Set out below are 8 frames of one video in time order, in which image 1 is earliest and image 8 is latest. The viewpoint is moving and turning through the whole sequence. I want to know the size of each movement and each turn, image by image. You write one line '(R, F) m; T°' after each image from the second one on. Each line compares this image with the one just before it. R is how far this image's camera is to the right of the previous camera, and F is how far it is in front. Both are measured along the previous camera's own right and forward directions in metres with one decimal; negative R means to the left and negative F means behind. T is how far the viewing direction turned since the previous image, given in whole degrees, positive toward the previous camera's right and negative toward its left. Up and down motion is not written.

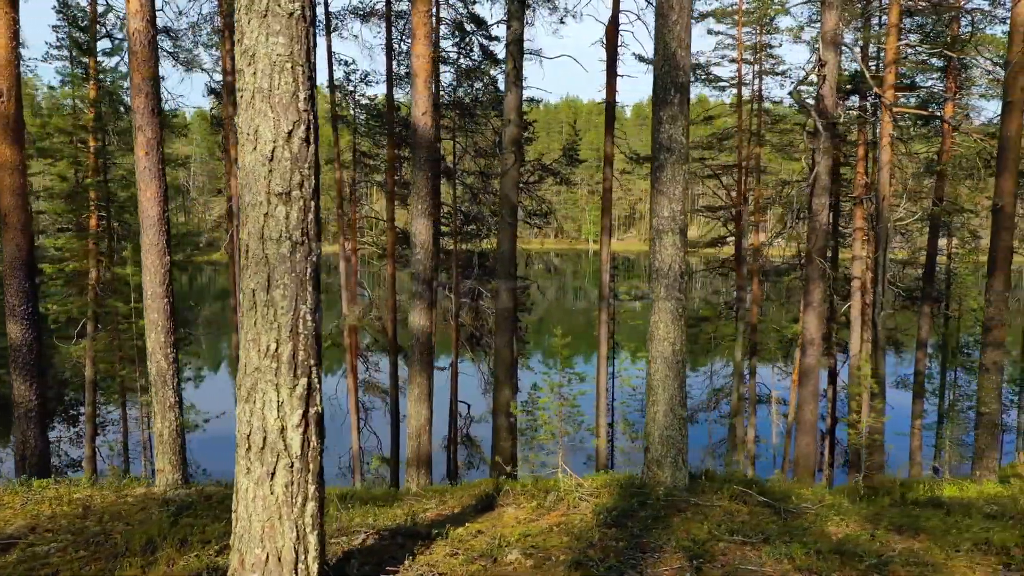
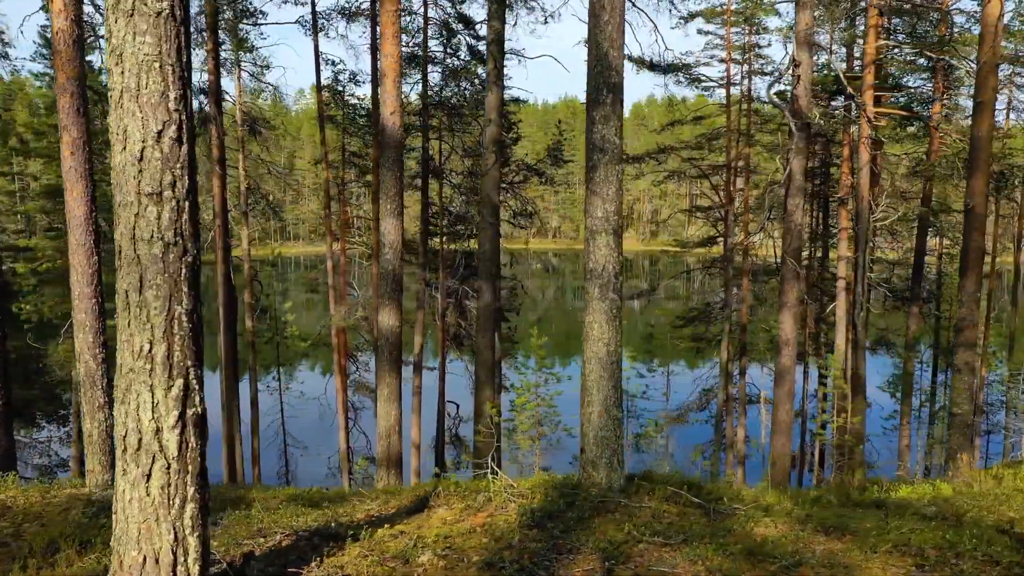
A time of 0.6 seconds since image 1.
(+0.4, 0.0) m; 0°
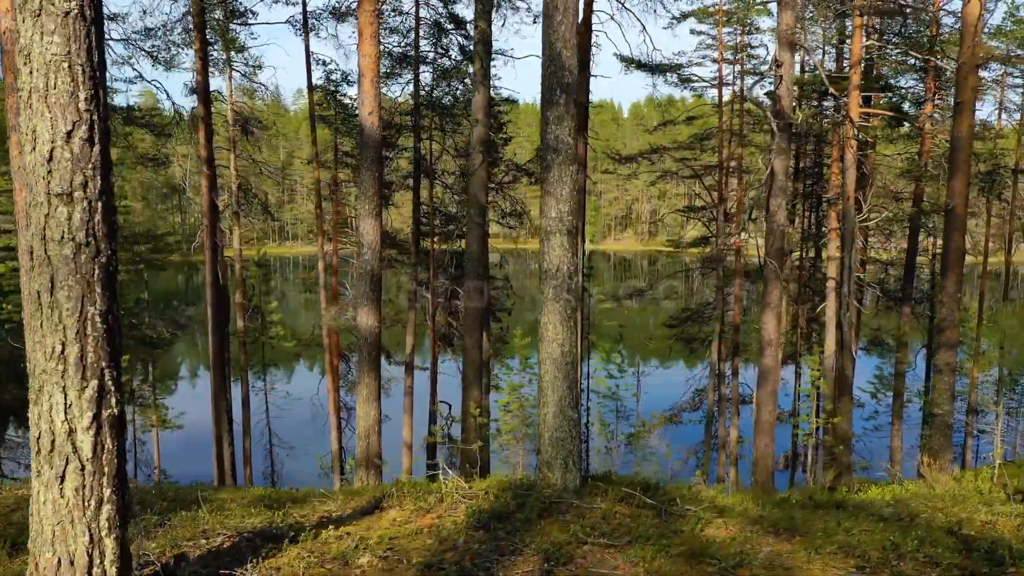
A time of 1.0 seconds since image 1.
(+0.2, 0.0) m; 0°
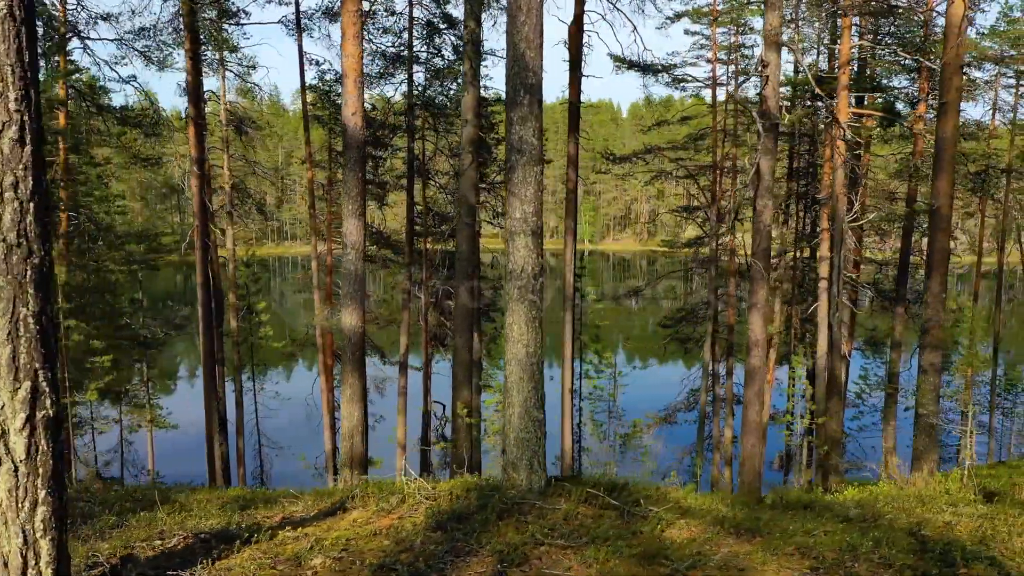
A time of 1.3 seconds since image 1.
(+0.2, 0.0) m; 0°
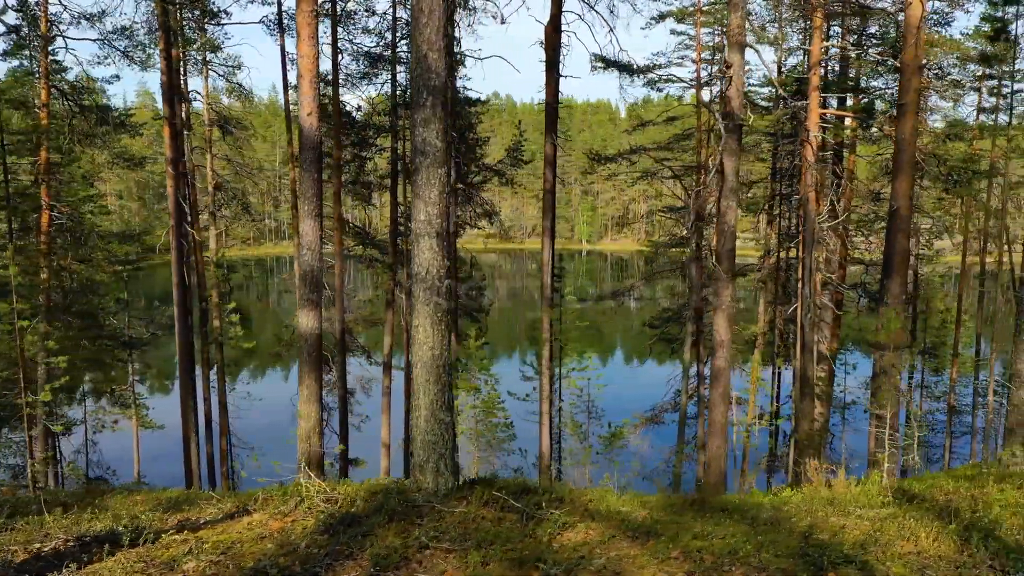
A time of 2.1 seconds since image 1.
(+0.5, 0.0) m; 0°
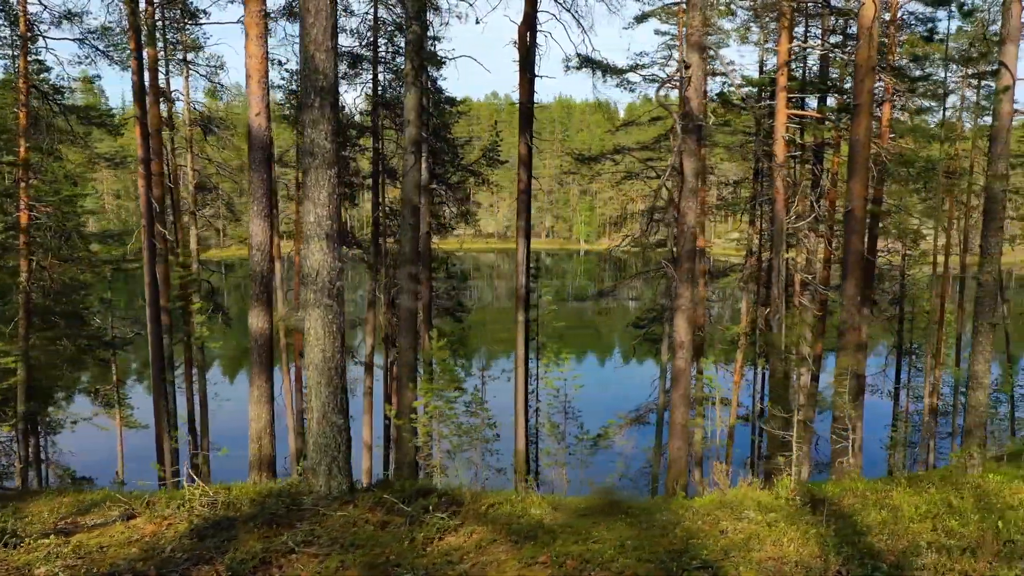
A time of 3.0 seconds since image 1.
(+0.6, 0.0) m; 0°
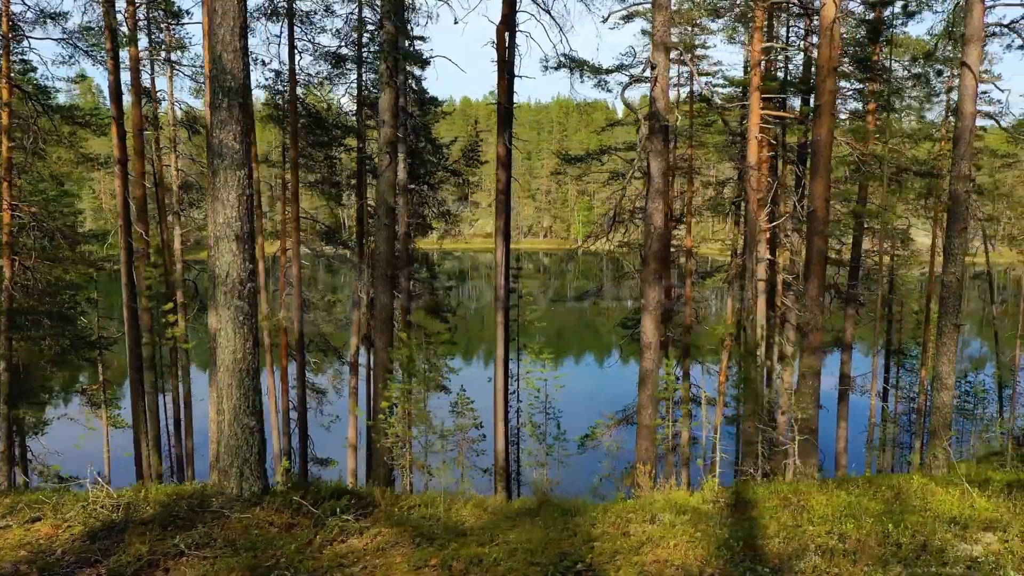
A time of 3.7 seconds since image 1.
(+0.5, 0.0) m; 0°
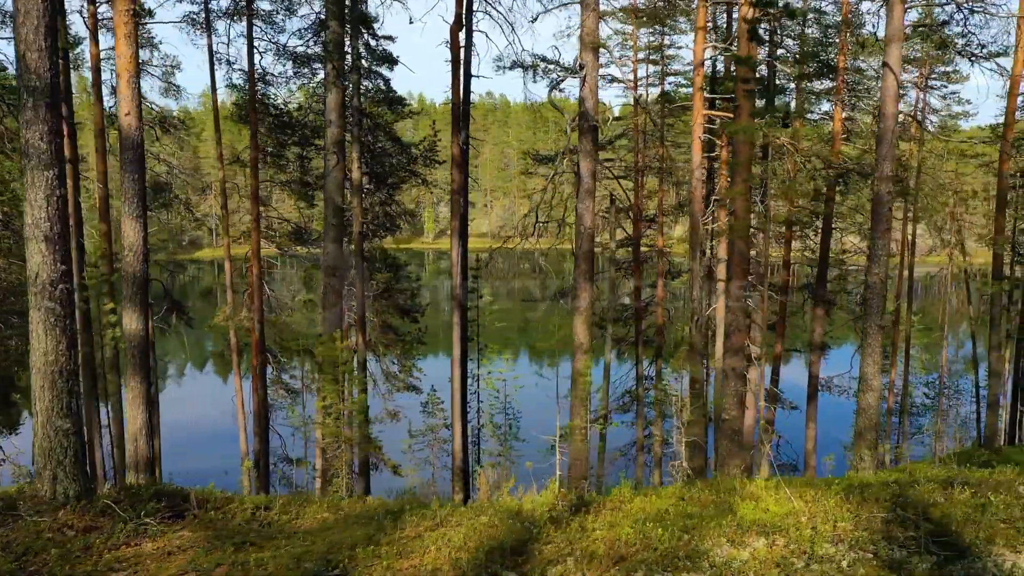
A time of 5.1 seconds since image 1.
(+1.0, 0.0) m; 0°
